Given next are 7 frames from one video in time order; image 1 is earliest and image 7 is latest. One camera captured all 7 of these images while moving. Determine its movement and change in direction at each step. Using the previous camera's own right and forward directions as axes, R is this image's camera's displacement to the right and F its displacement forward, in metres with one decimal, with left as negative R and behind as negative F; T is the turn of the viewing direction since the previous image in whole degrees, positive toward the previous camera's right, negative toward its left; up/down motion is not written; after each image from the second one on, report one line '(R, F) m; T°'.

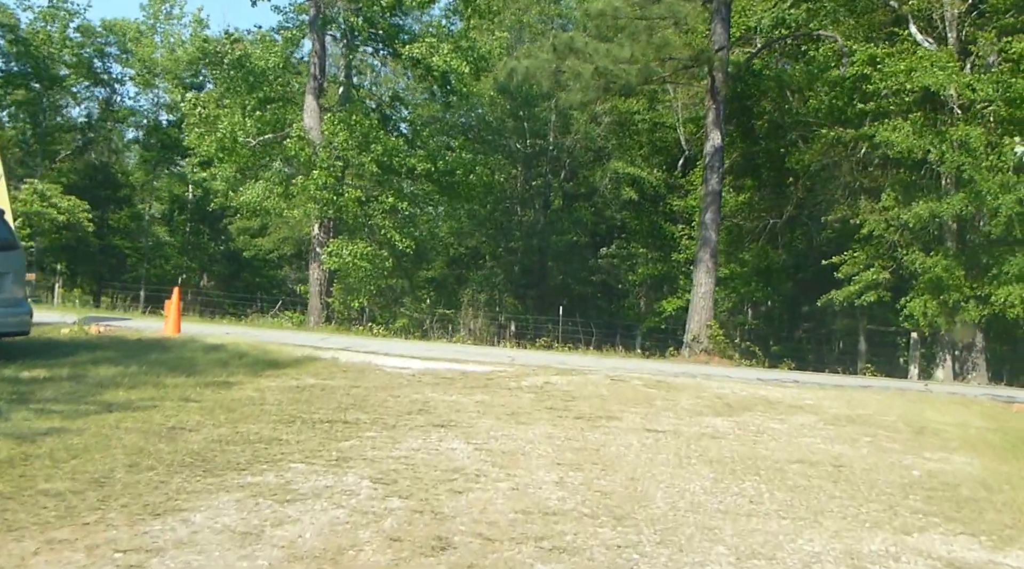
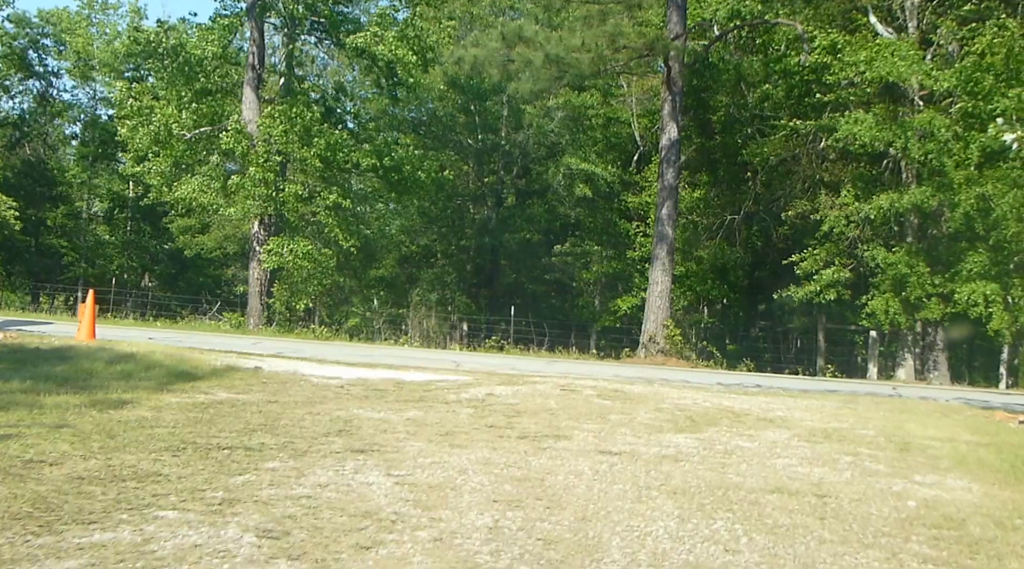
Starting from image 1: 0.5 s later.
(+0.2, +1.1) m; +2°
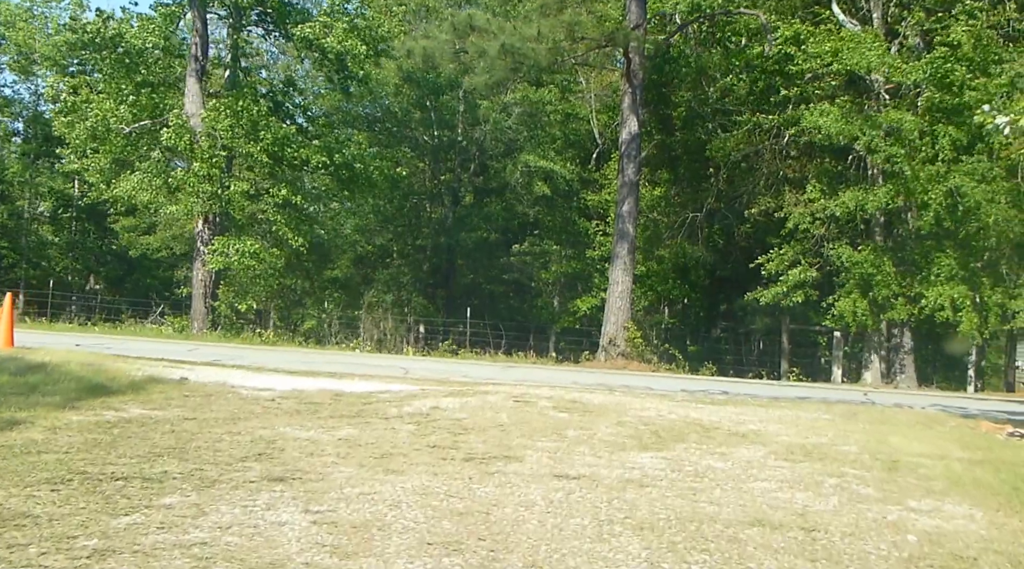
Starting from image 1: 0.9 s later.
(+0.1, +0.9) m; +2°
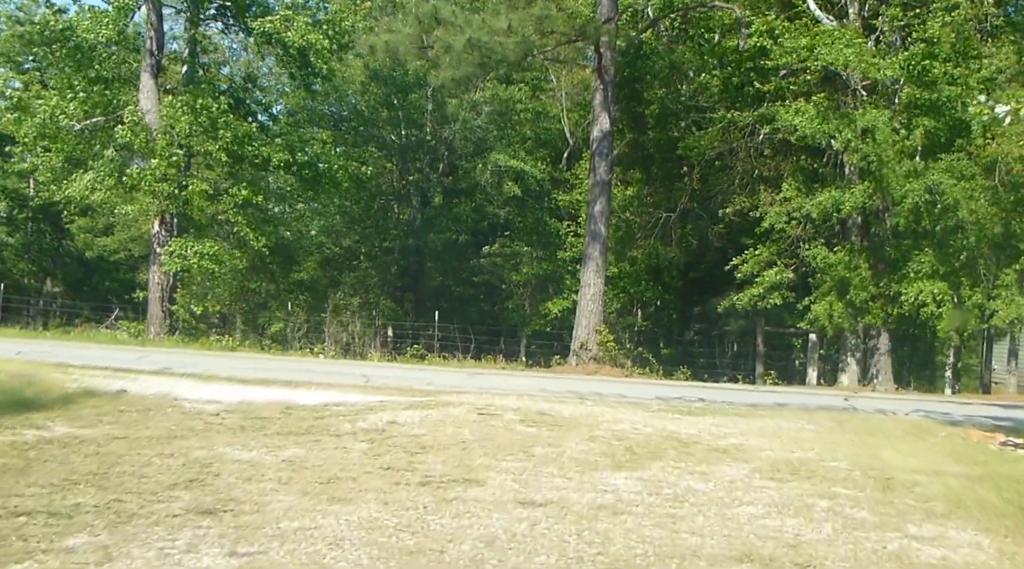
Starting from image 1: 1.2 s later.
(+0.1, +0.6) m; +2°
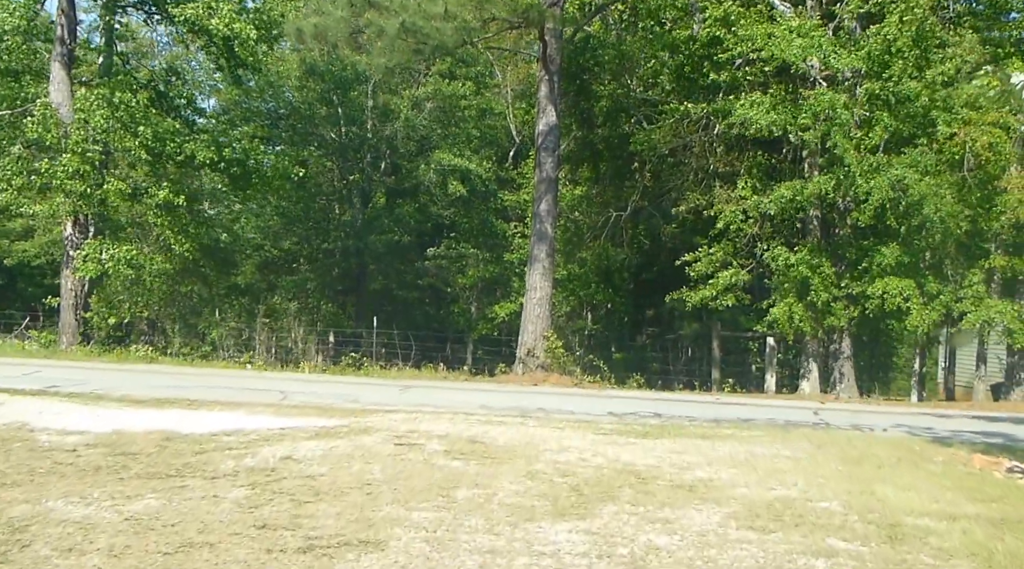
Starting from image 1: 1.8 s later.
(+0.2, +1.4) m; +3°
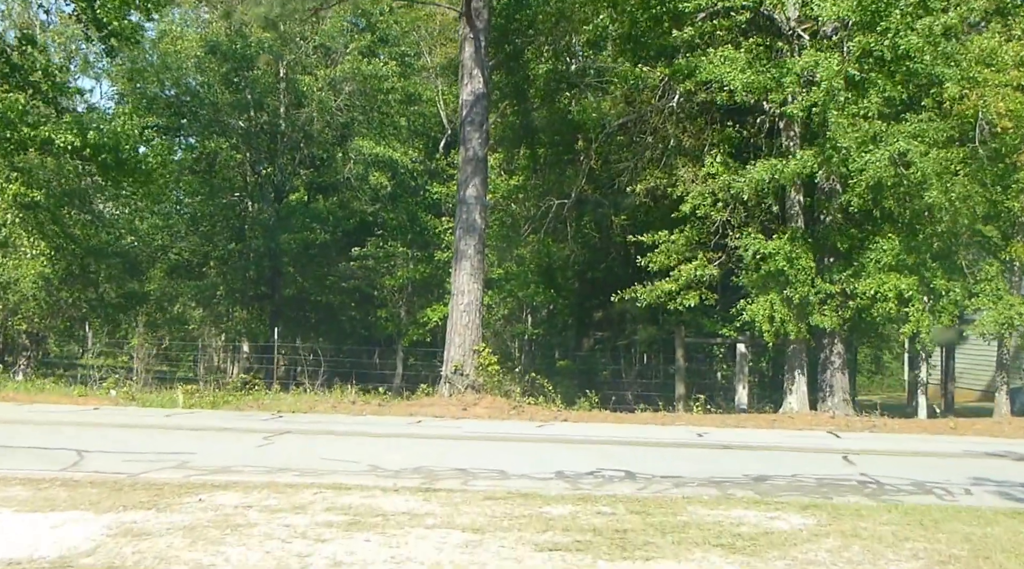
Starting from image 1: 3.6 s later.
(+0.3, +3.8) m; +3°
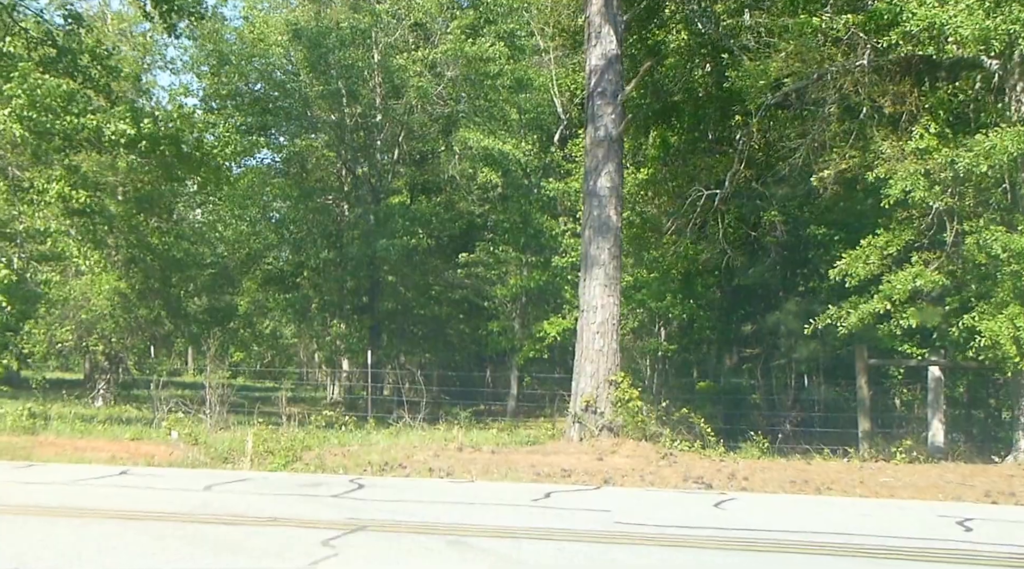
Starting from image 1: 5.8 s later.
(-0.5, +3.5) m; -6°
